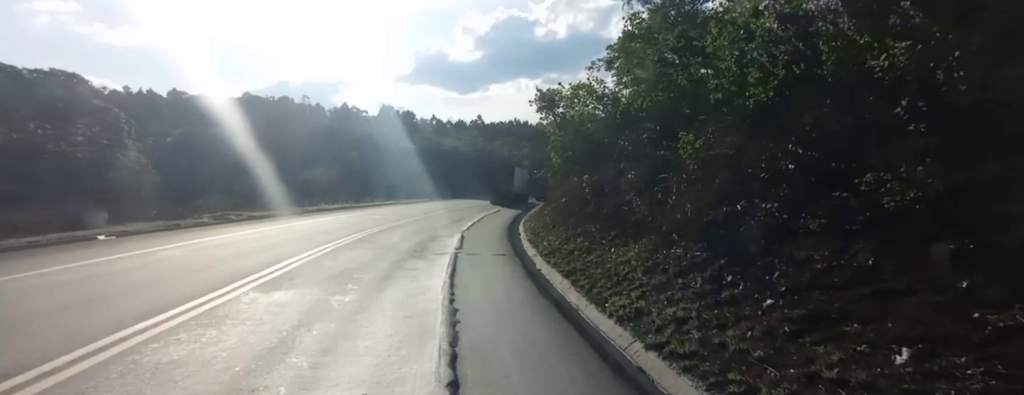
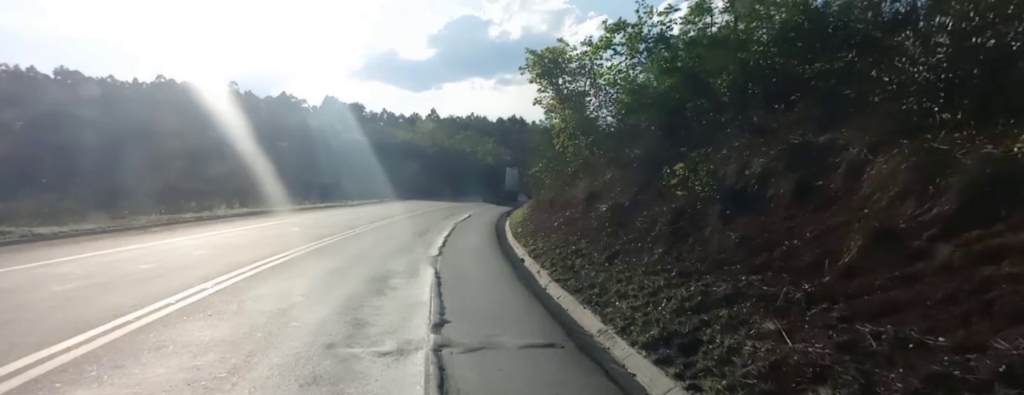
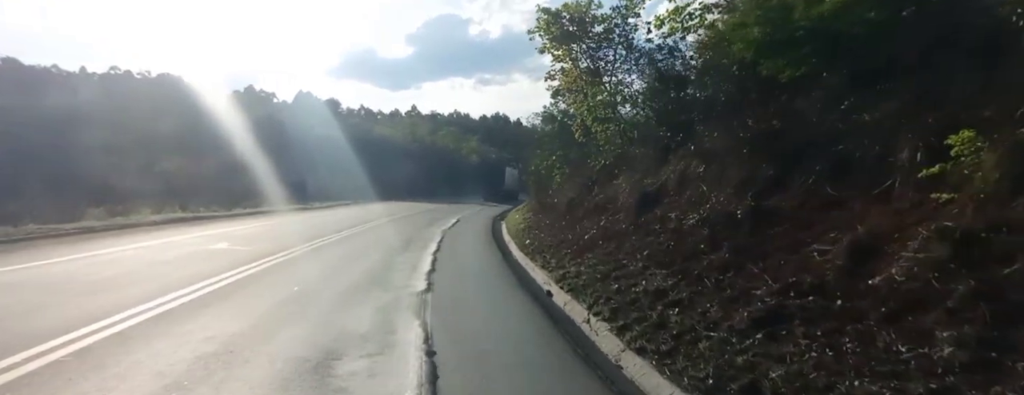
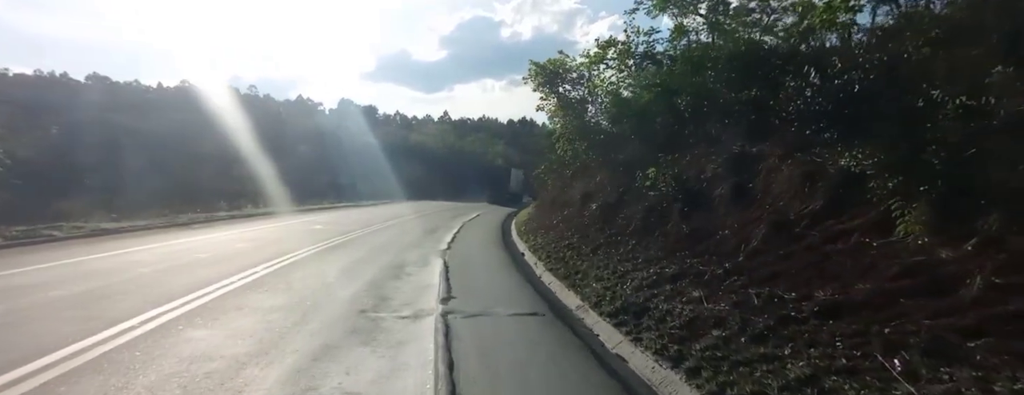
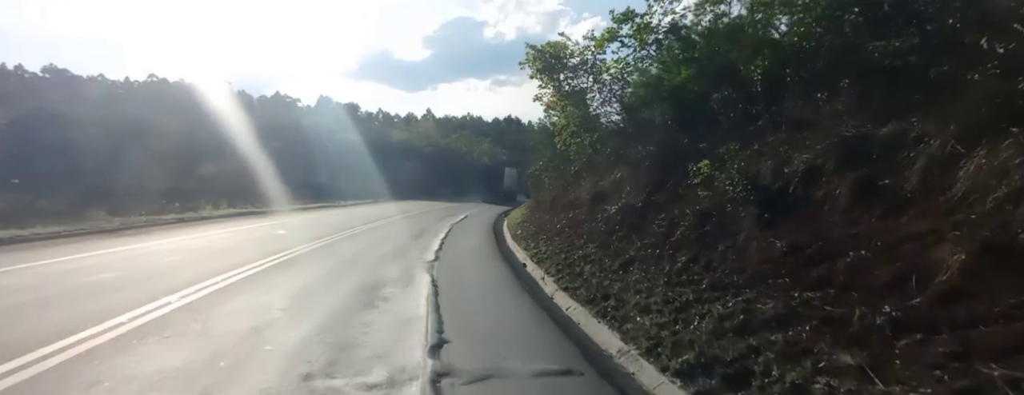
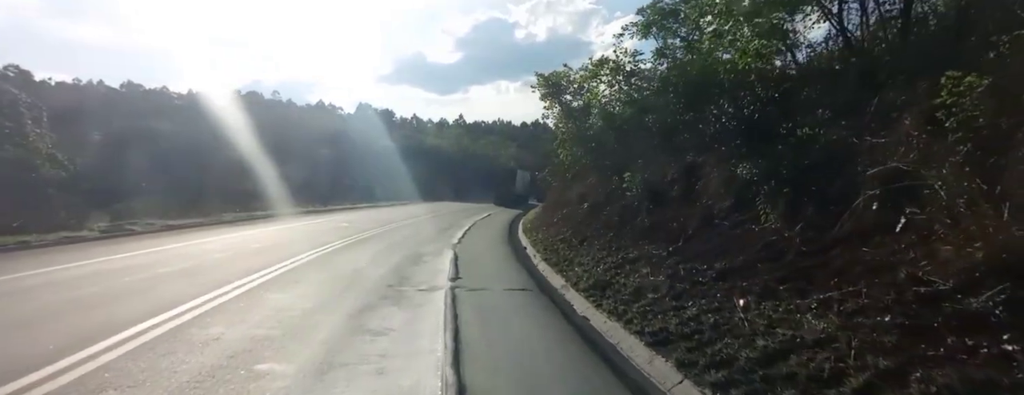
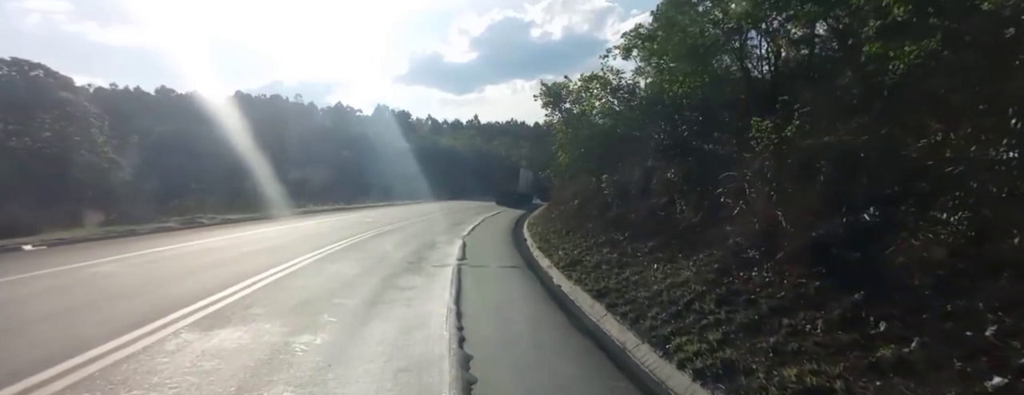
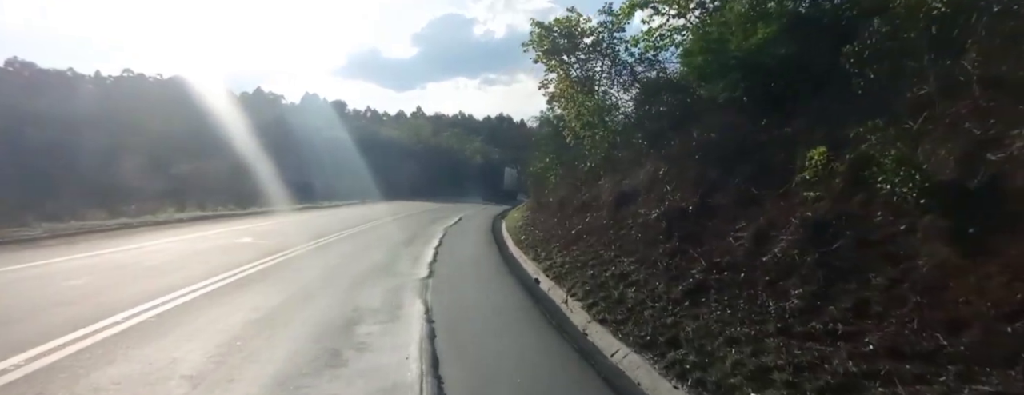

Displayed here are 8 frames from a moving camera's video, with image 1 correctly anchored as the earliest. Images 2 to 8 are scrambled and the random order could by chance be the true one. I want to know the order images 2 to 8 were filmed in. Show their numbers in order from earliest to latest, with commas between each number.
7, 6, 4, 2, 5, 8, 3
